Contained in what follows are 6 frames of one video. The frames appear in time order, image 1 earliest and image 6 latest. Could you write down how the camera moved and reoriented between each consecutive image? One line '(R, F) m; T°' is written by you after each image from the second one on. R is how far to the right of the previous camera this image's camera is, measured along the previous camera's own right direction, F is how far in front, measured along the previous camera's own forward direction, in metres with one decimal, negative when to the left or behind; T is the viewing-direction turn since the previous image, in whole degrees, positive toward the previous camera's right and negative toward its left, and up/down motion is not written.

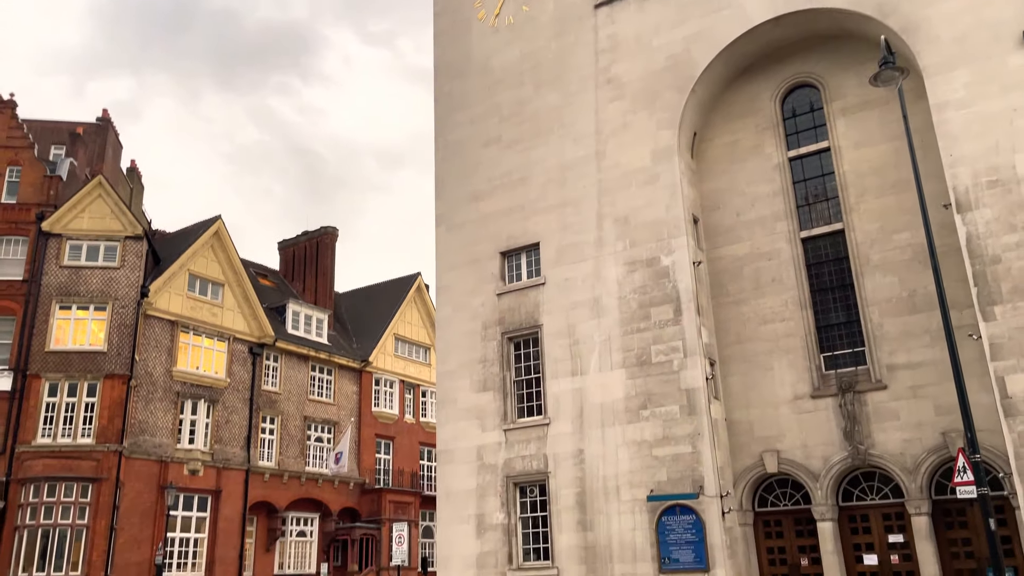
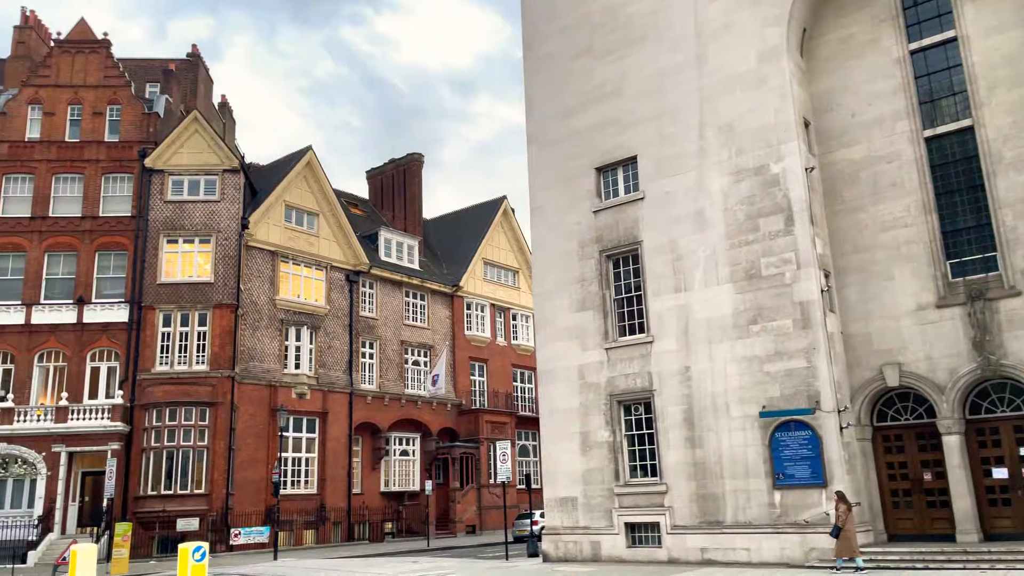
(-0.5, +0.4) m; -6°
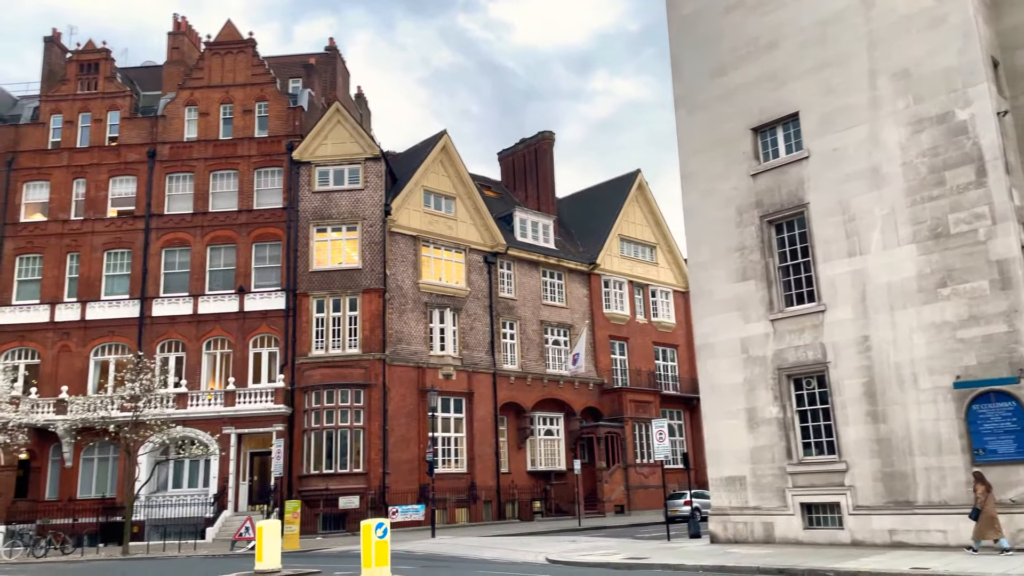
(-0.9, +0.5) m; -9°
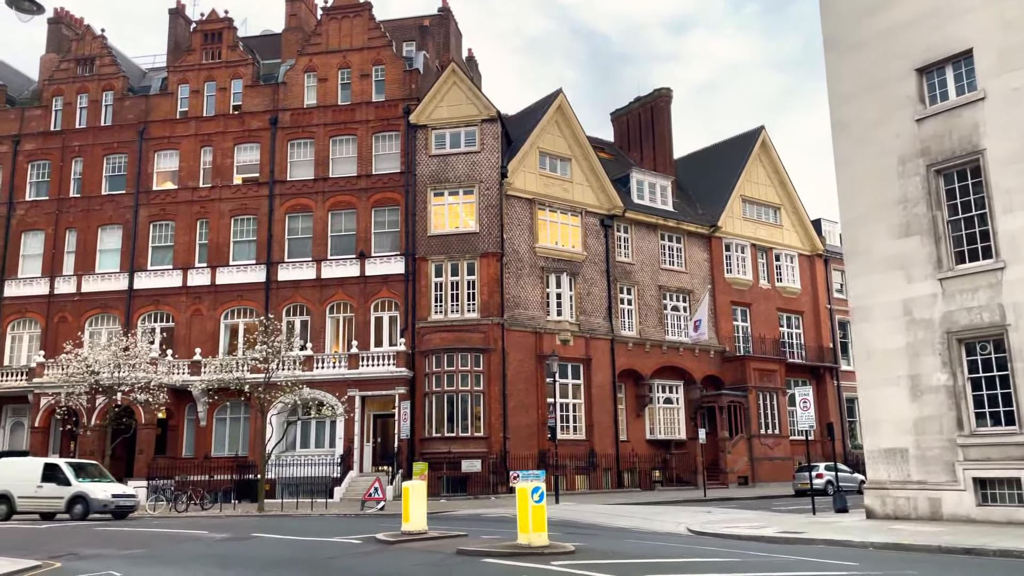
(-1.1, +0.8) m; -7°
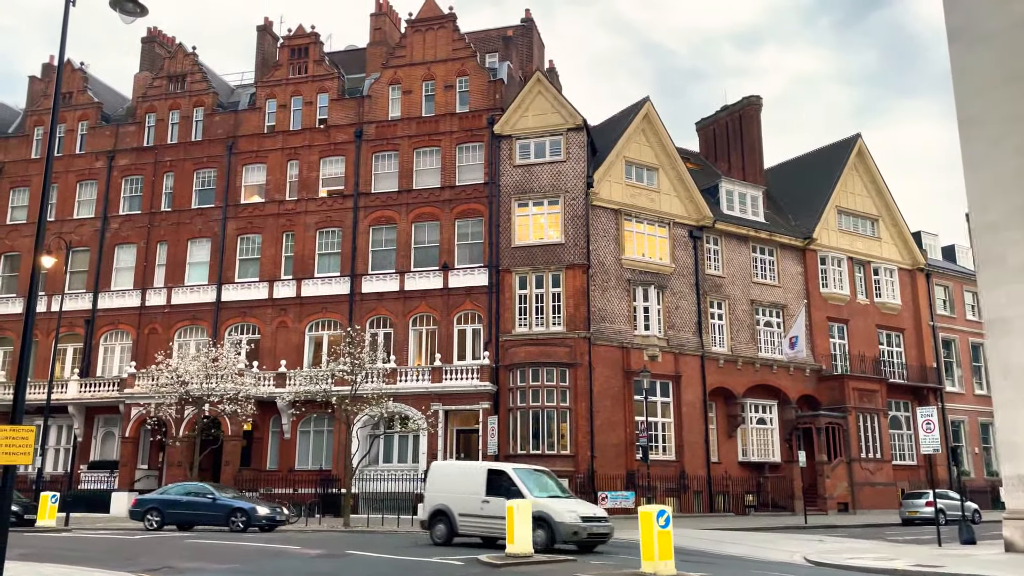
(-0.8, +1.0) m; -5°
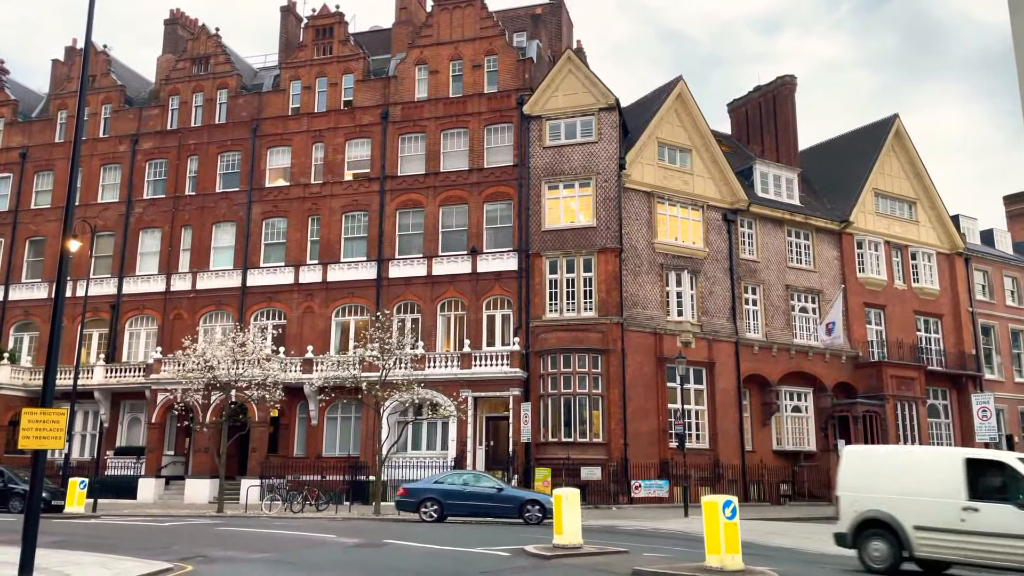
(-0.5, +0.8) m; -1°
